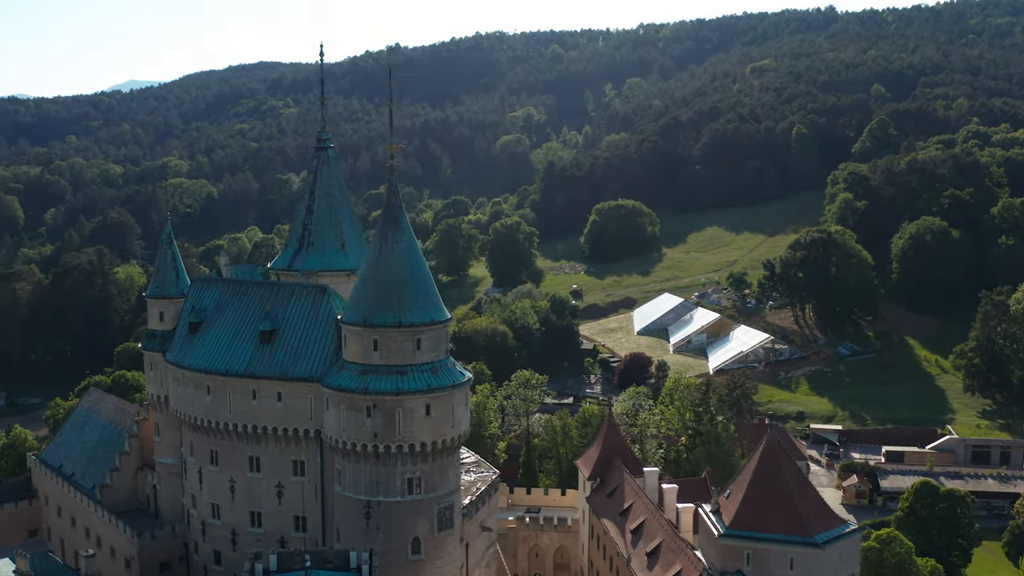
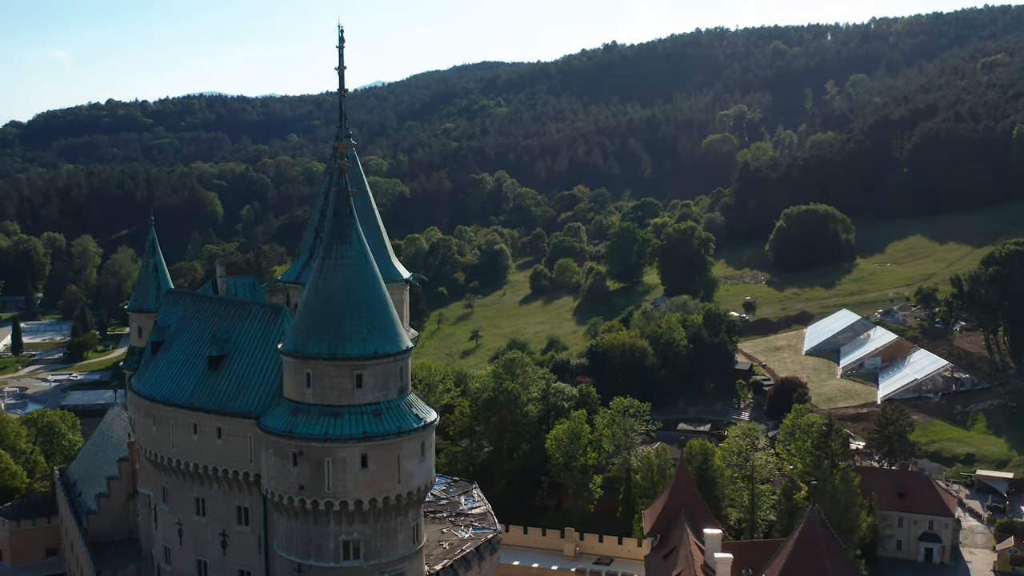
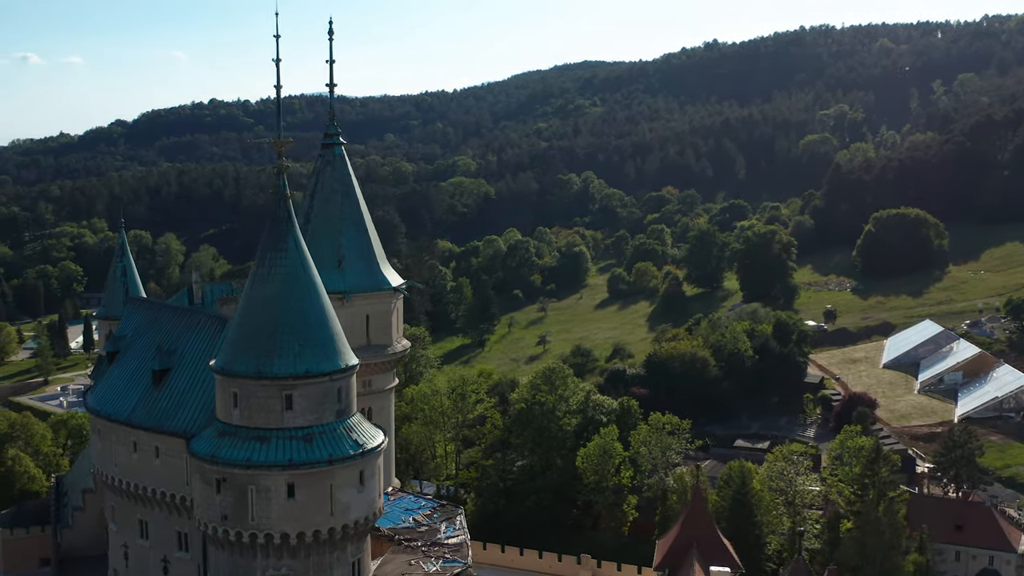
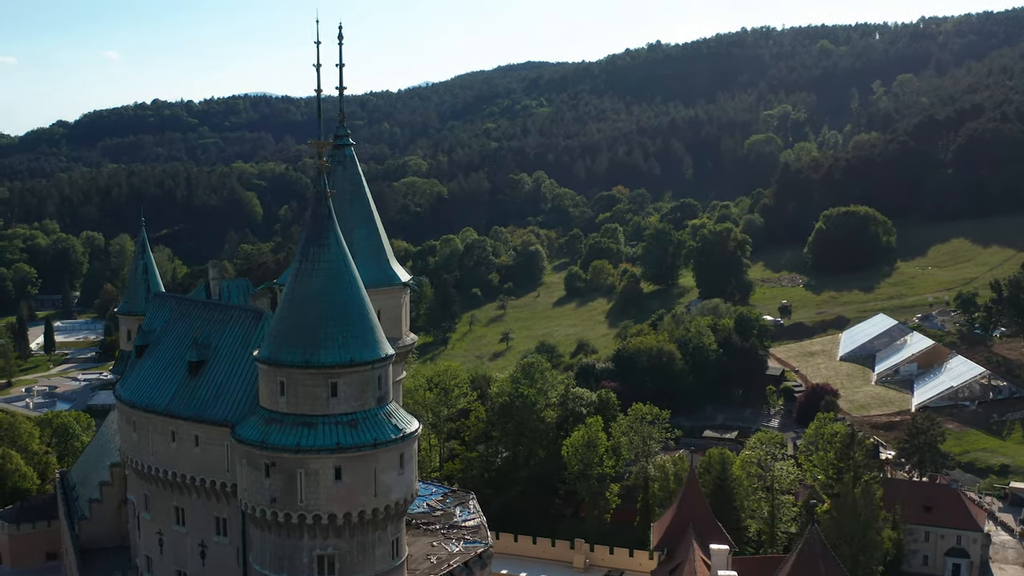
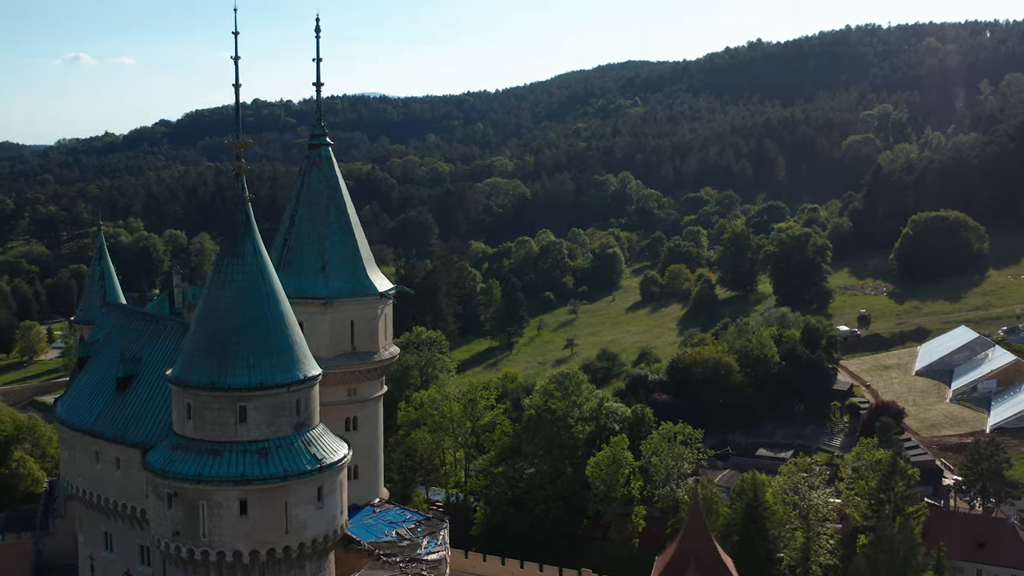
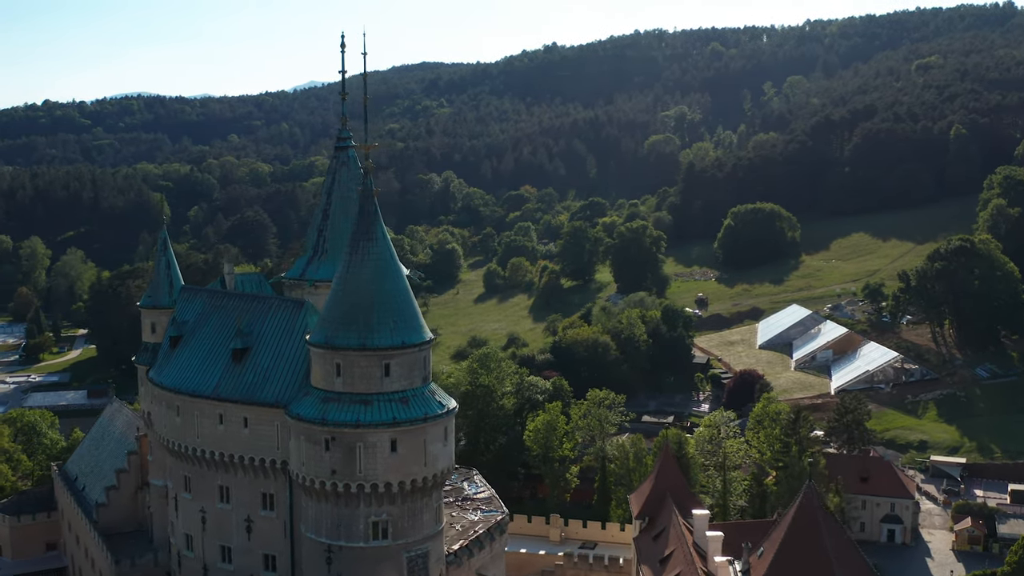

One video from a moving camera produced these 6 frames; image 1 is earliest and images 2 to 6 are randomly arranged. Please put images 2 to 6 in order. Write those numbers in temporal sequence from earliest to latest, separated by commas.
6, 2, 4, 3, 5
